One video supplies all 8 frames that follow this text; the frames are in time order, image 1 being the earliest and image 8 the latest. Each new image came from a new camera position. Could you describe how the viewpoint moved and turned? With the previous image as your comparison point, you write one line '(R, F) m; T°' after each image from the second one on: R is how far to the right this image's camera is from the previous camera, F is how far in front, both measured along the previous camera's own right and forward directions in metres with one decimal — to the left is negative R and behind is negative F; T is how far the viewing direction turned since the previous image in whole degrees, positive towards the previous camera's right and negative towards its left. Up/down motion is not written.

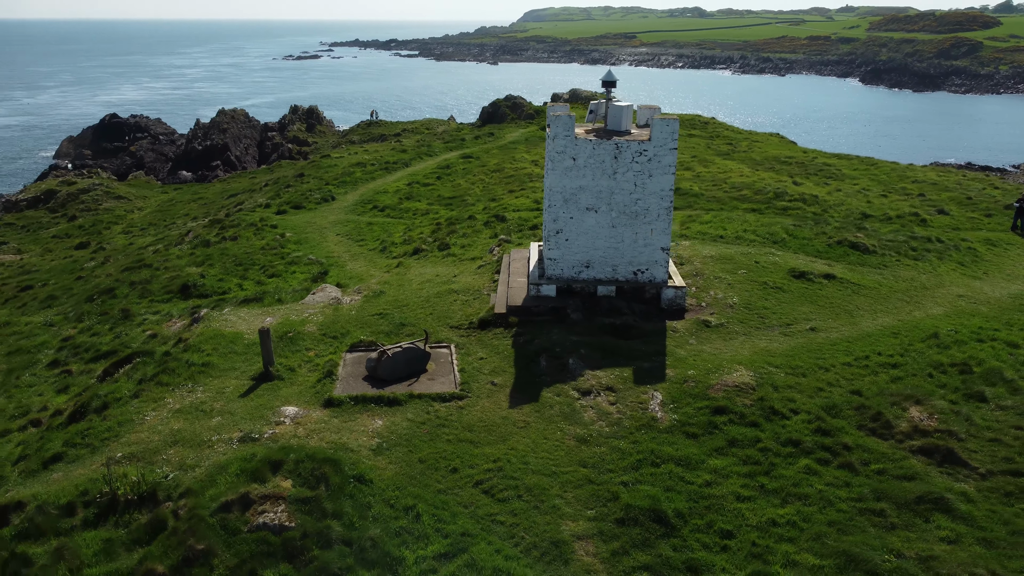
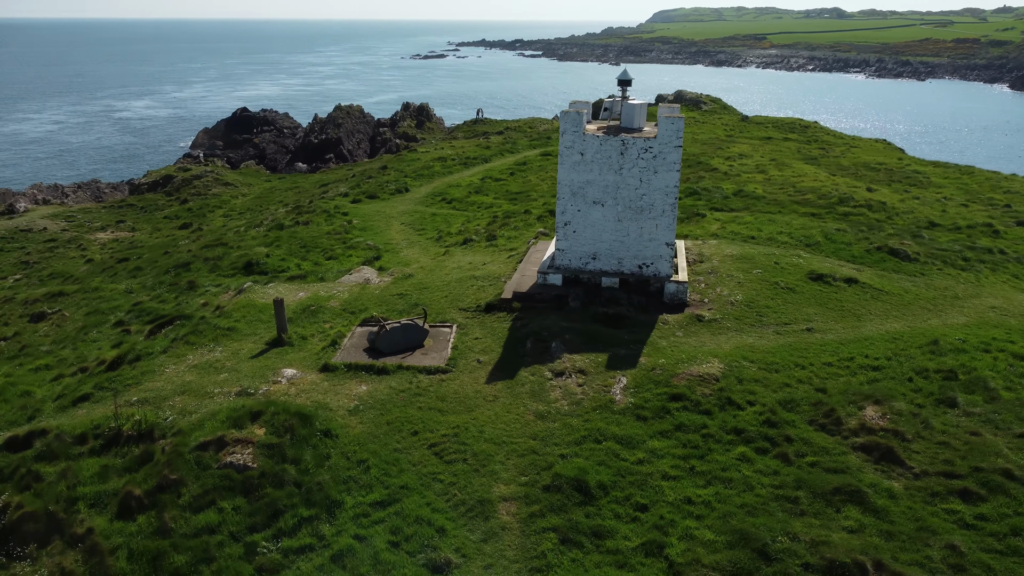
(+2.3, -0.7) m; -8°
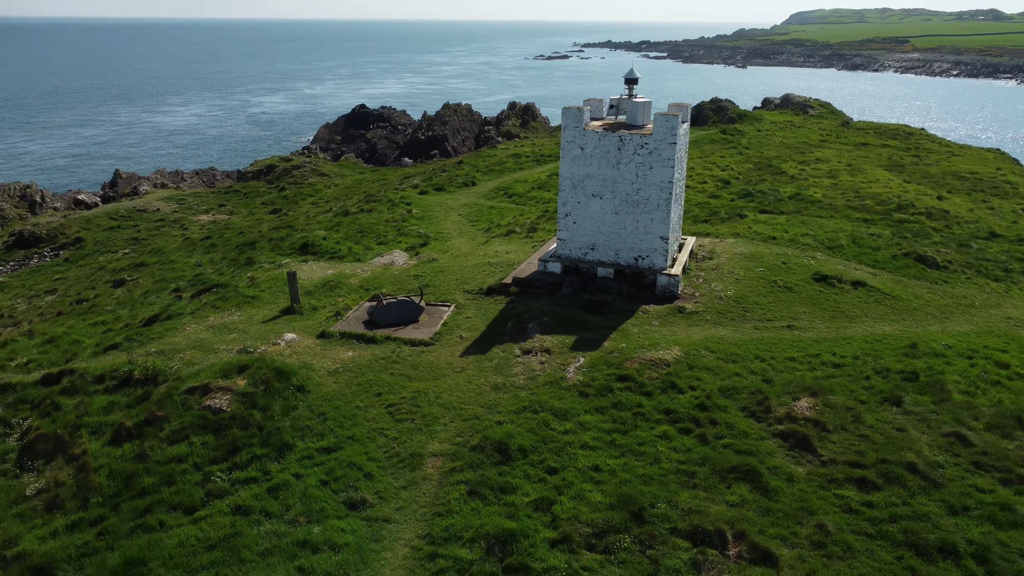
(+2.6, -0.8) m; -8°
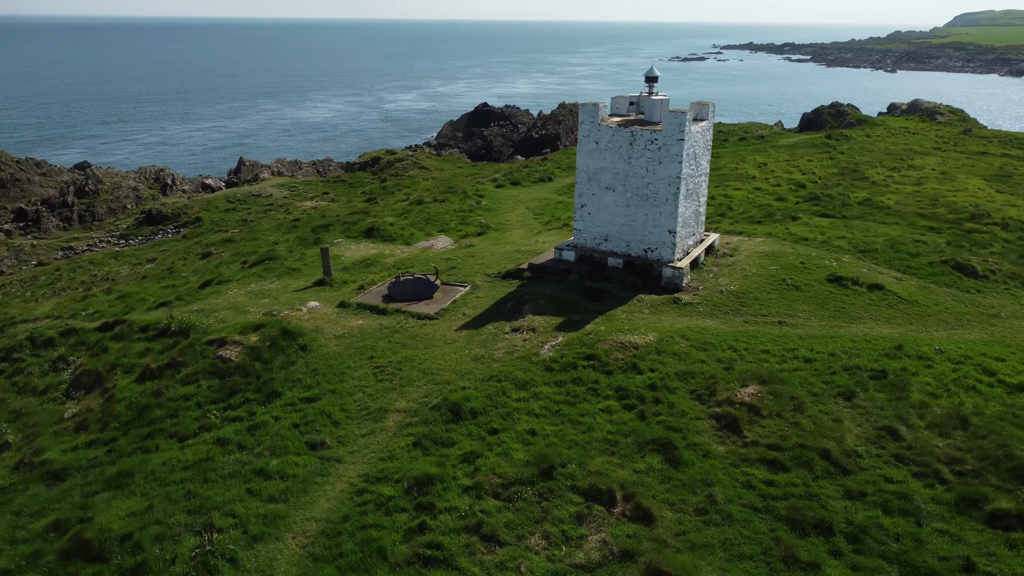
(+2.6, -0.9) m; -9°
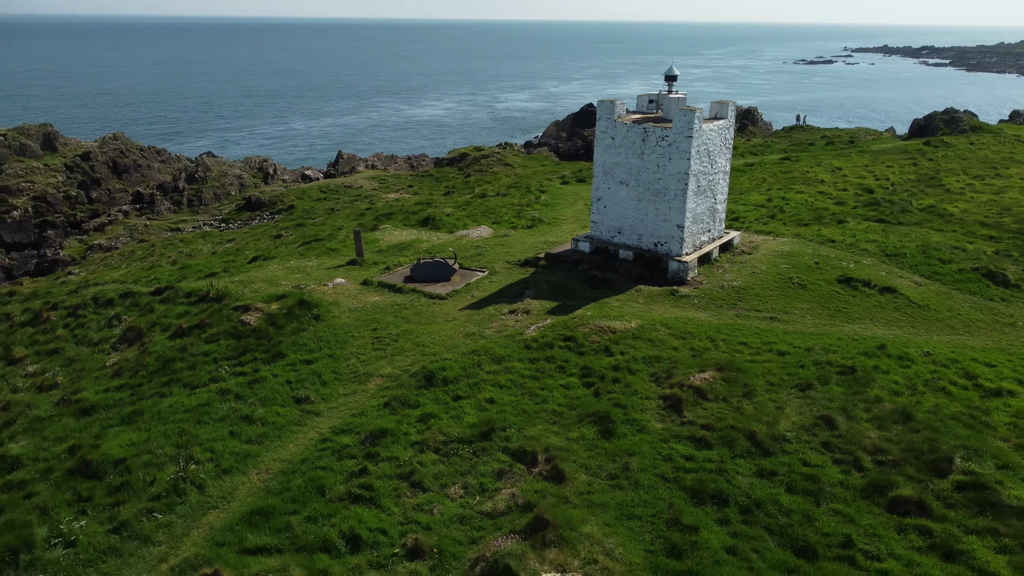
(+2.3, -0.8) m; -8°
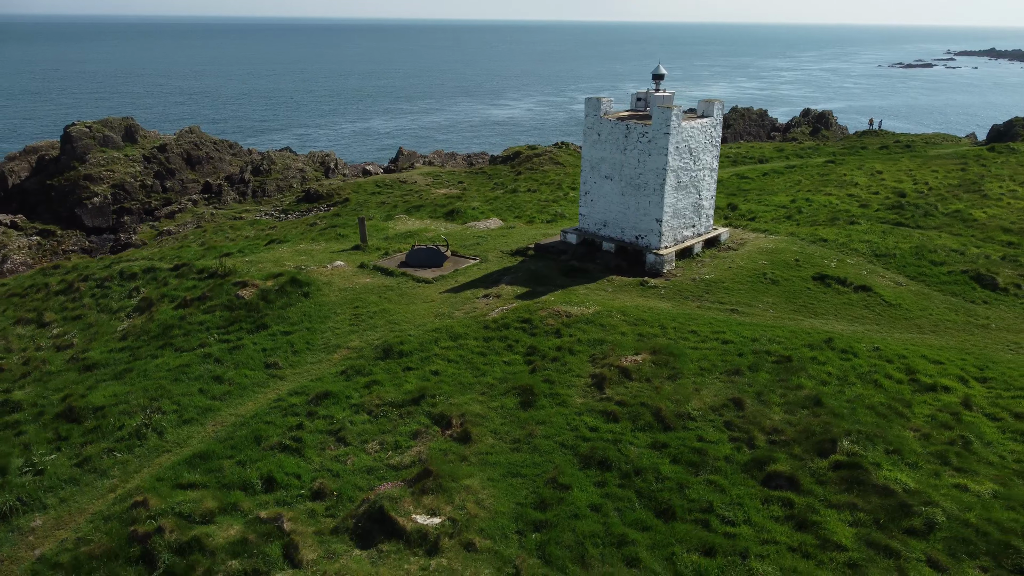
(+2.3, -0.8) m; -6°
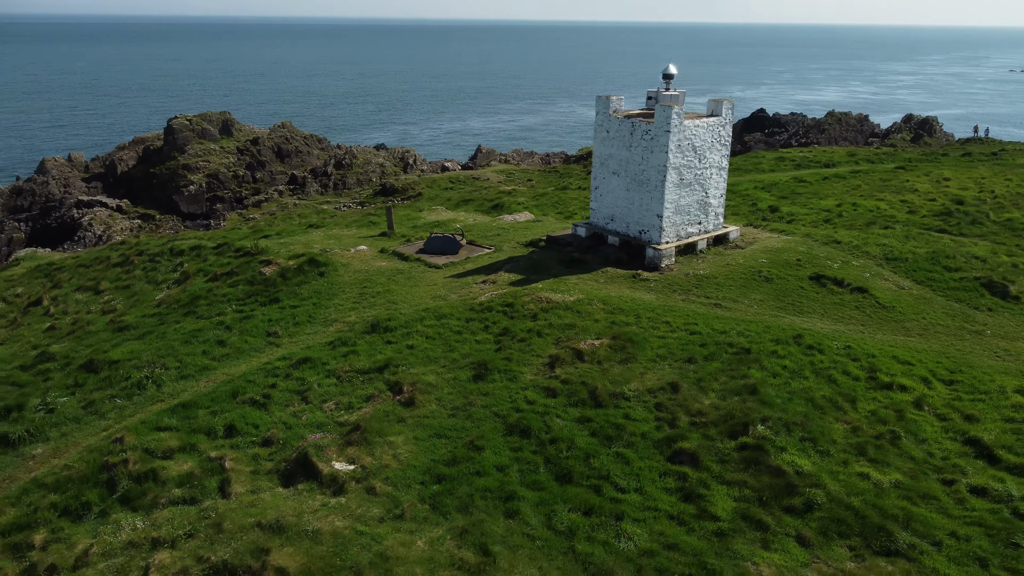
(+2.3, -0.8) m; -7°
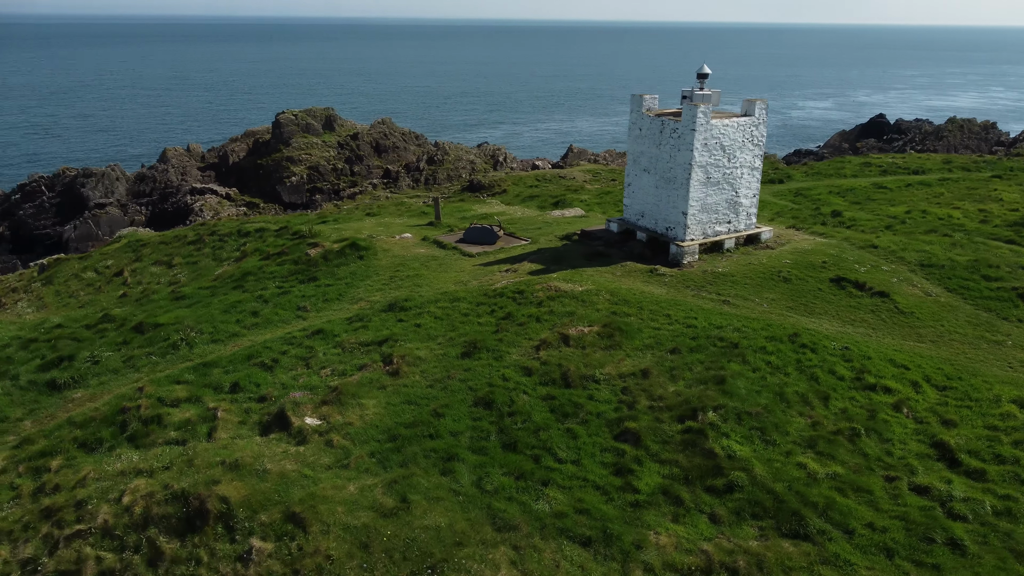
(+2.1, -0.7) m; -8°
